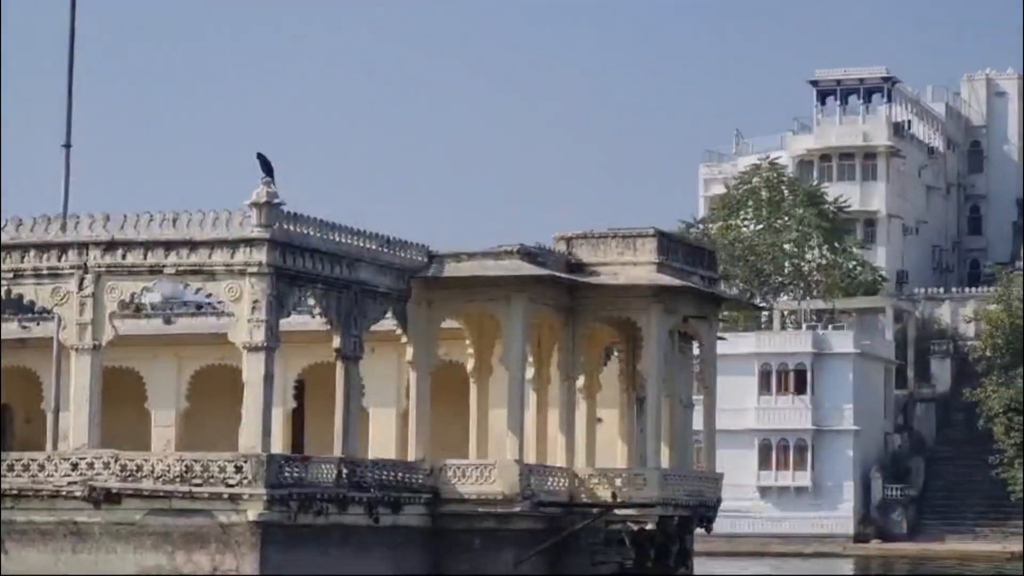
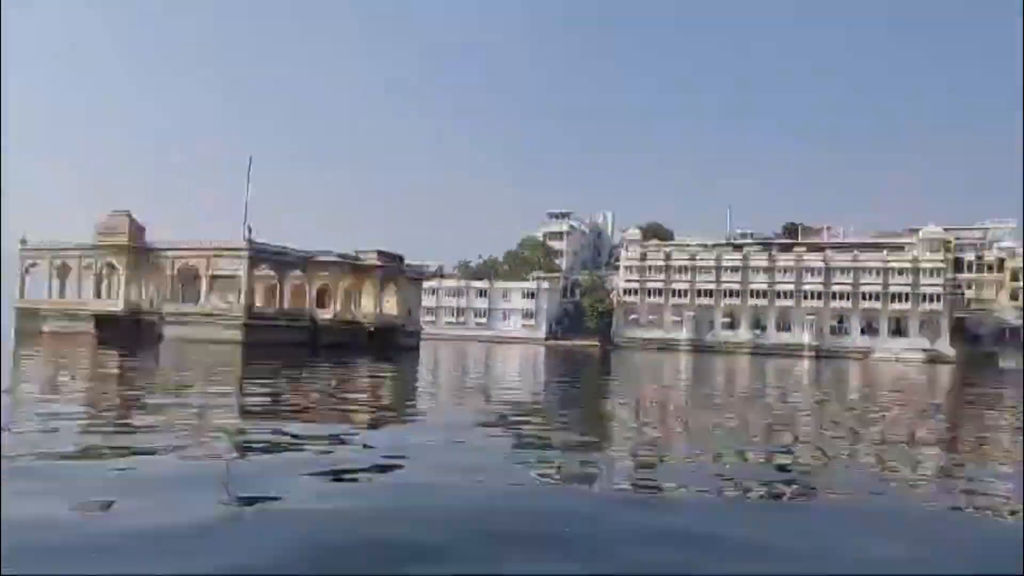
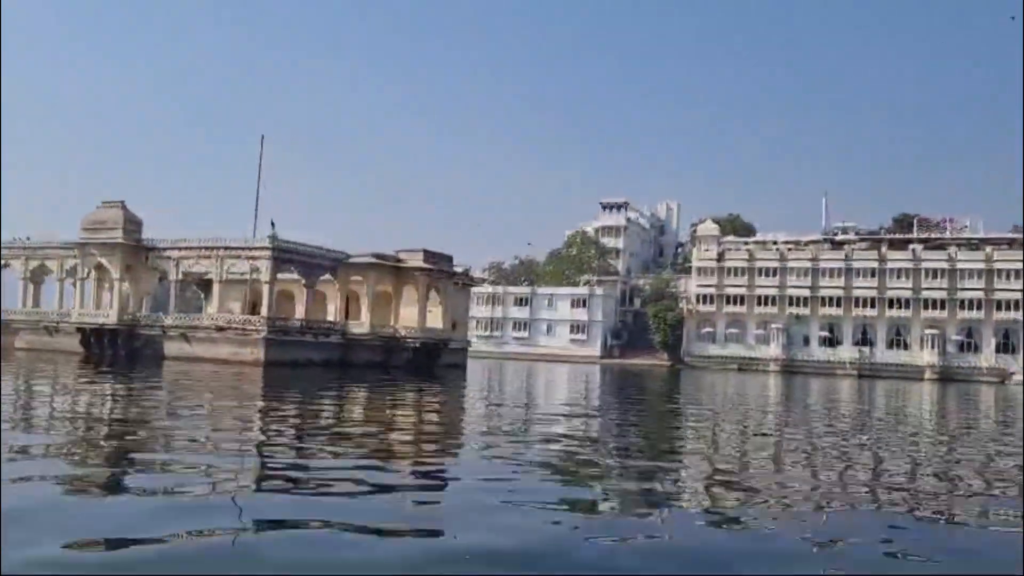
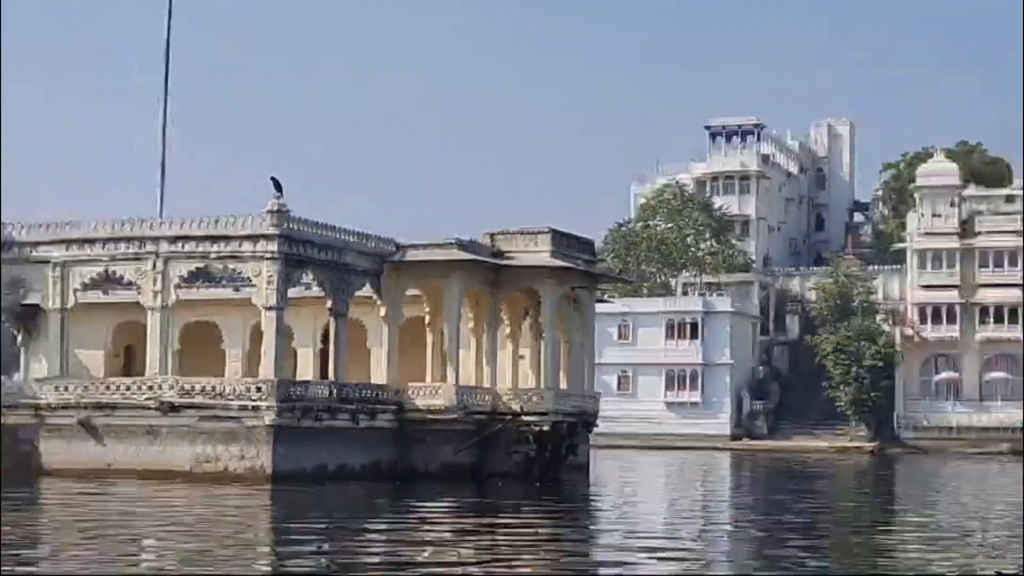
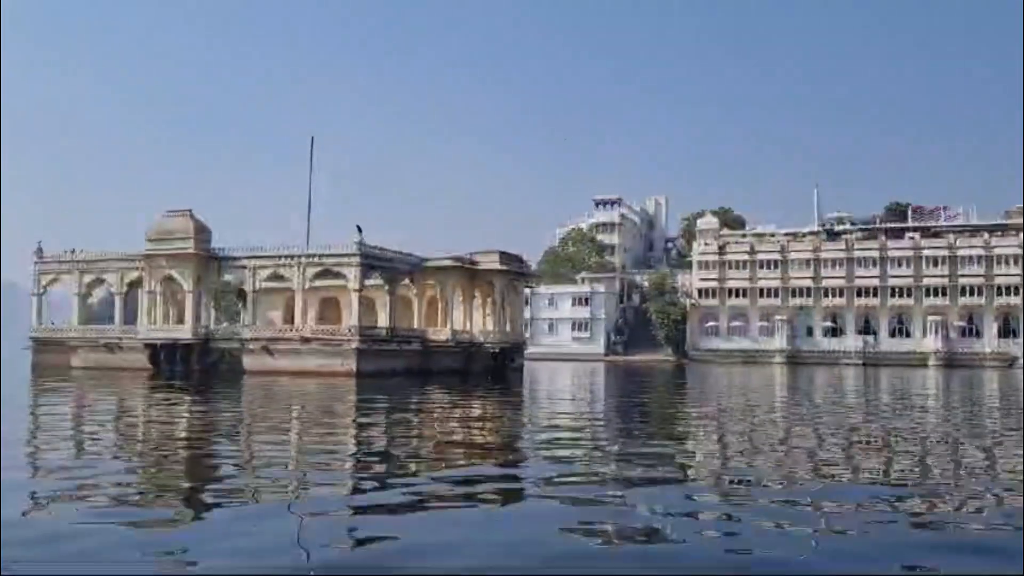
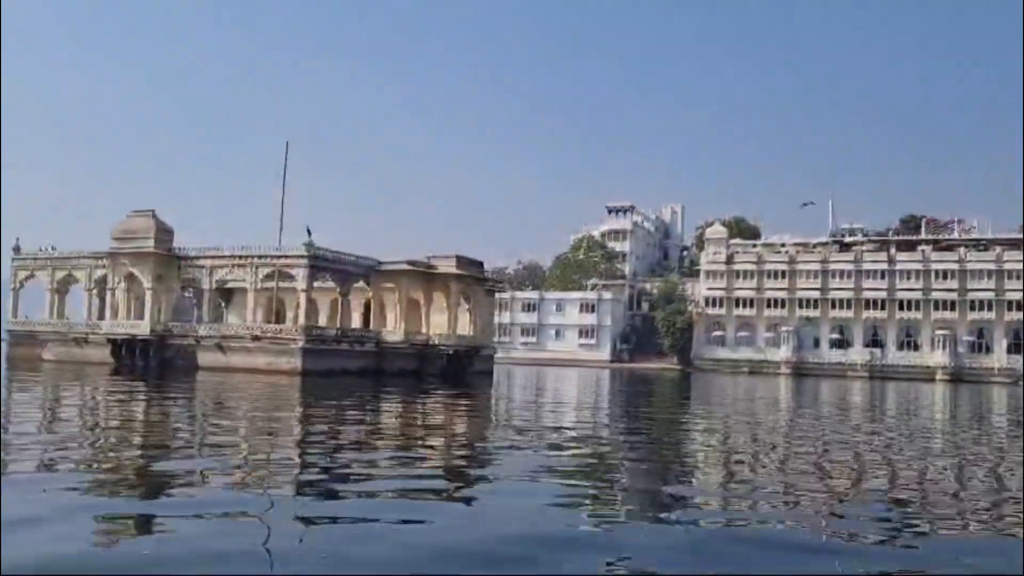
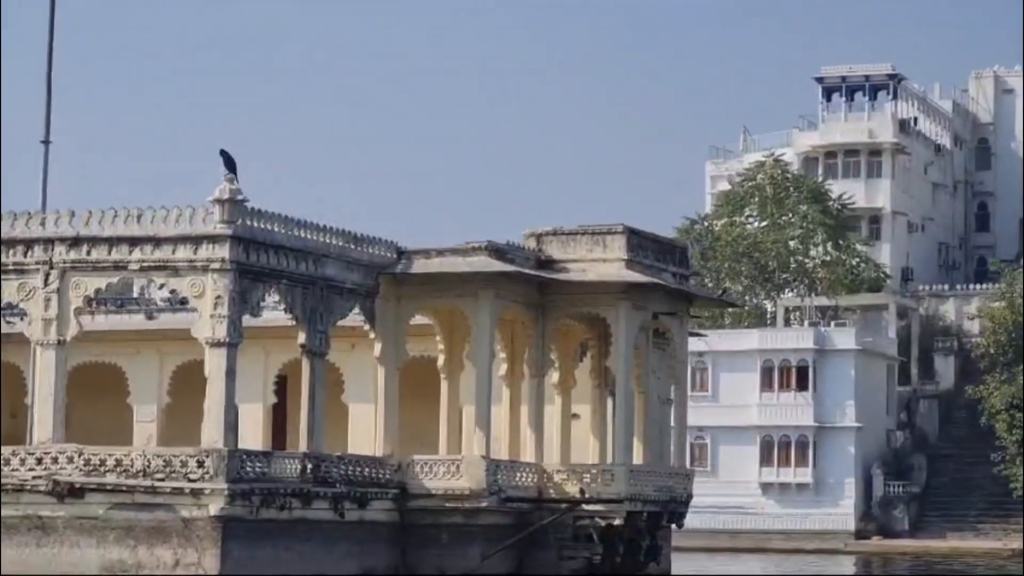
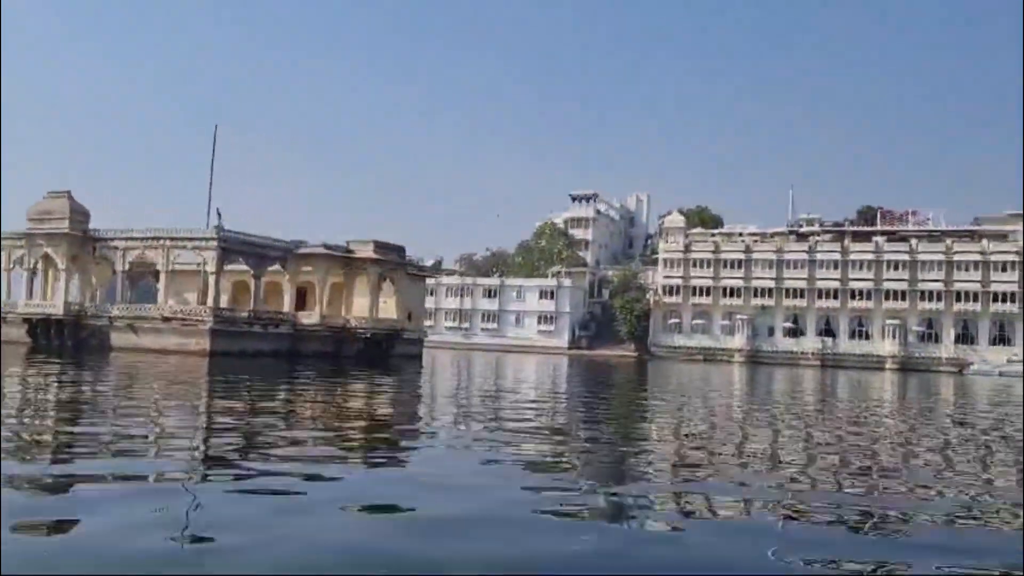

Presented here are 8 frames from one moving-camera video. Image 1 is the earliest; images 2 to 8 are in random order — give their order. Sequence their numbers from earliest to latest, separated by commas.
7, 4, 5, 6, 3, 8, 2
